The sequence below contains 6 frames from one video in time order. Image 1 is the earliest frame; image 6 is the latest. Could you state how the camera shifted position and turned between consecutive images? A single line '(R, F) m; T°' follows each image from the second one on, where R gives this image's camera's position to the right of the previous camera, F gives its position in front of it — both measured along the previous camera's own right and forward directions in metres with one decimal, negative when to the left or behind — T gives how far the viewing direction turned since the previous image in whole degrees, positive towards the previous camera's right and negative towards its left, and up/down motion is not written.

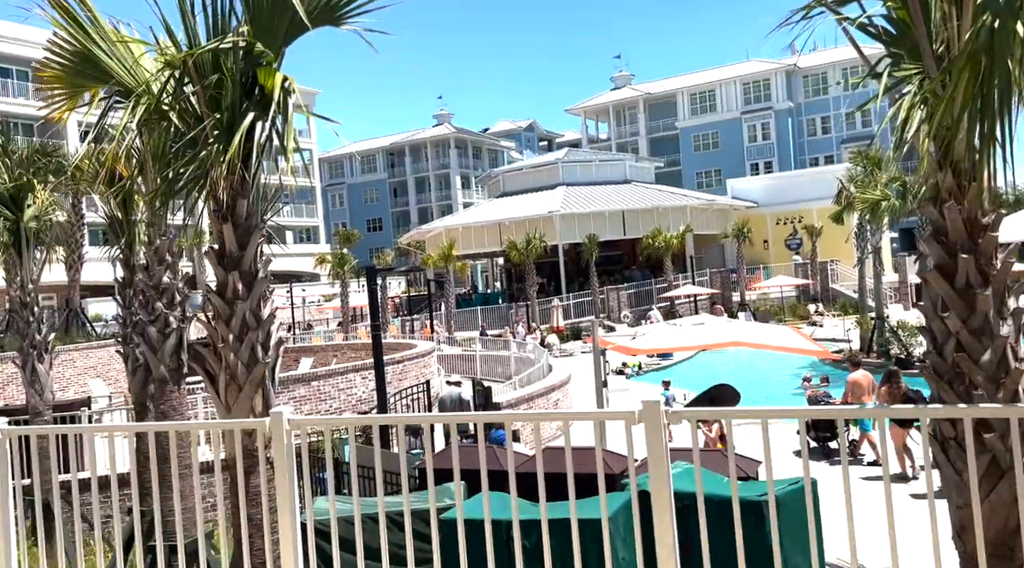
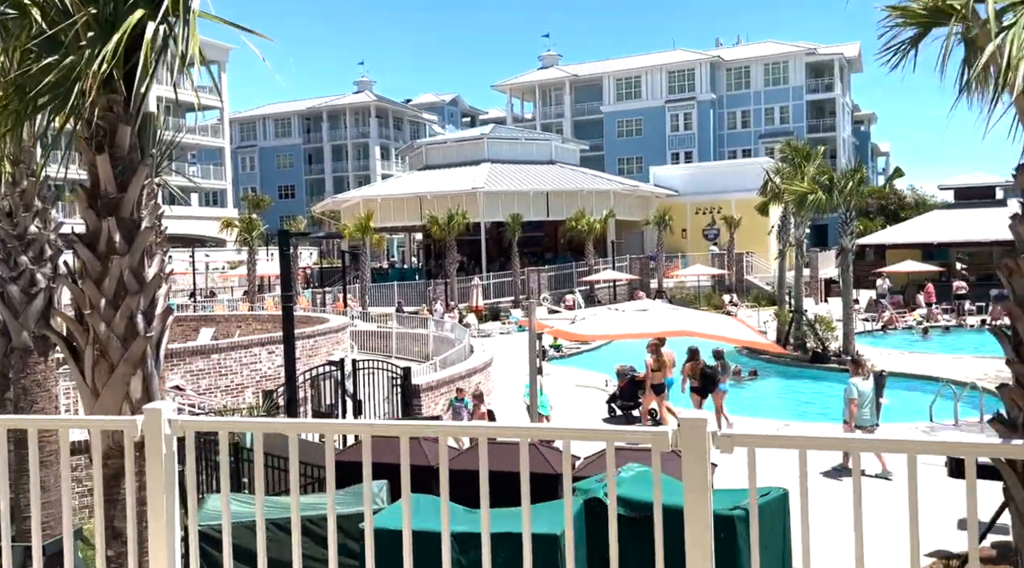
(-0.1, +0.7) m; +6°
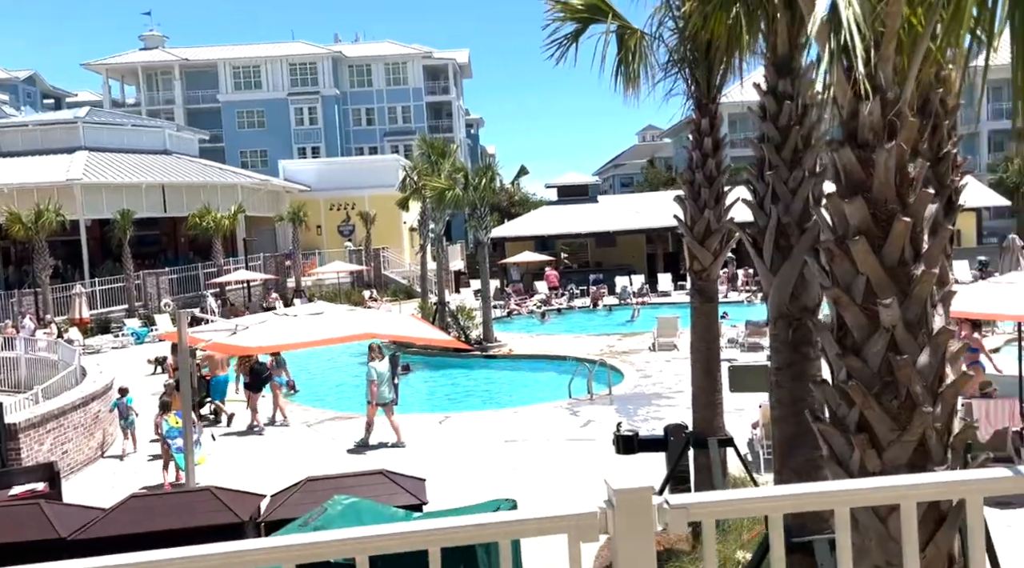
(-0.4, +1.6) m; +24°
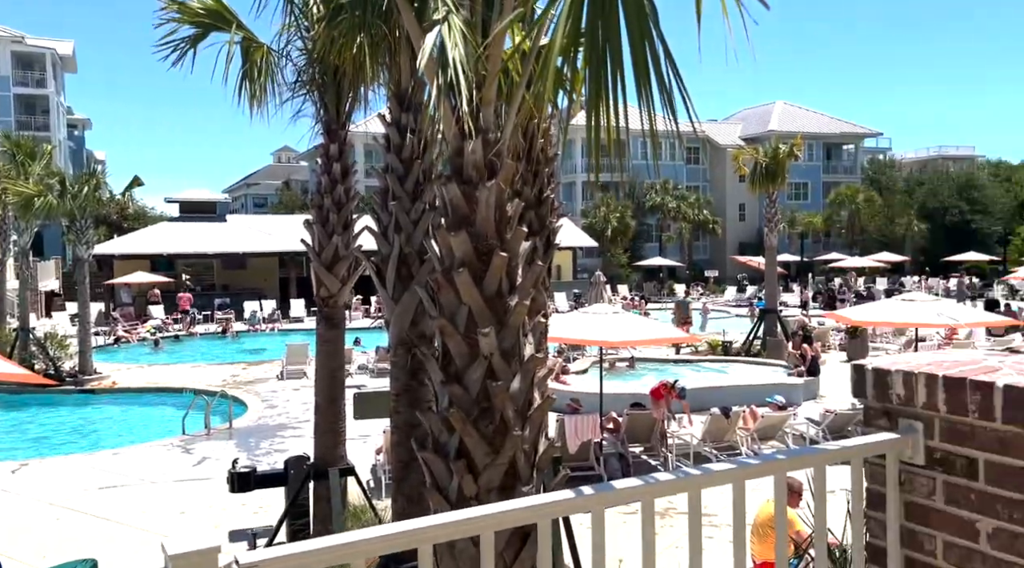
(+0.3, +0.3) m; +22°
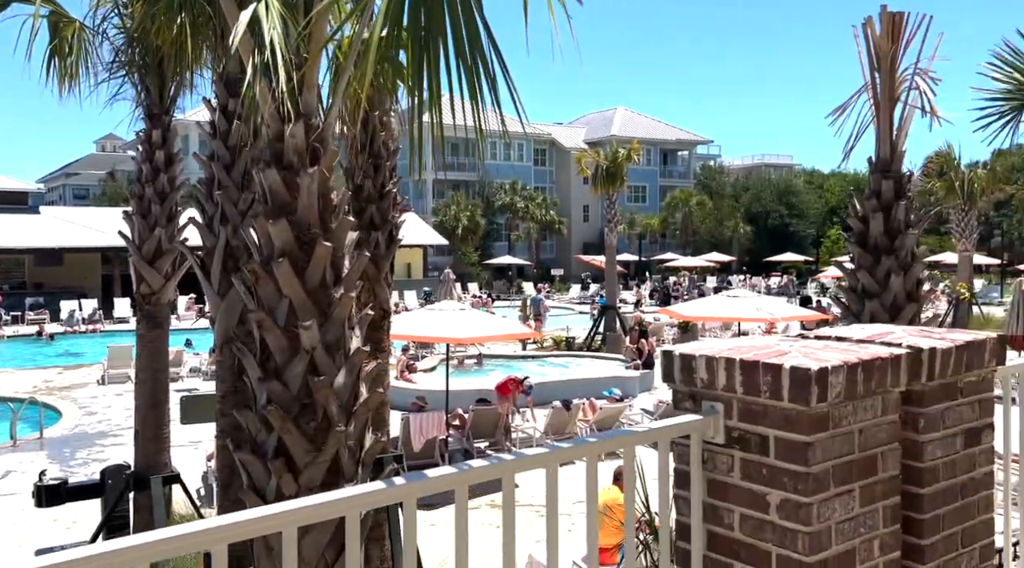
(+0.1, 0.0) m; +10°
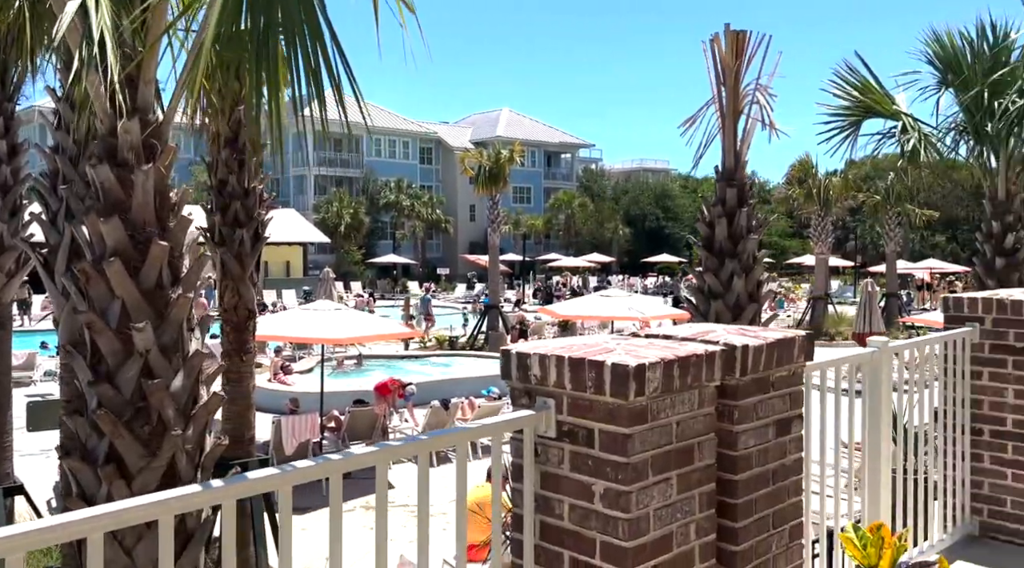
(+0.1, -0.1) m; +8°
